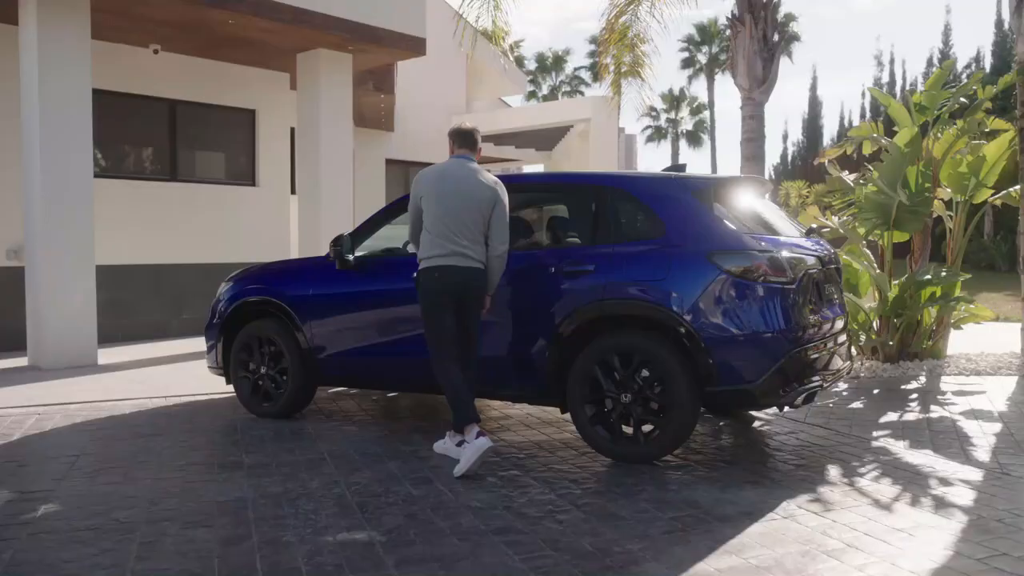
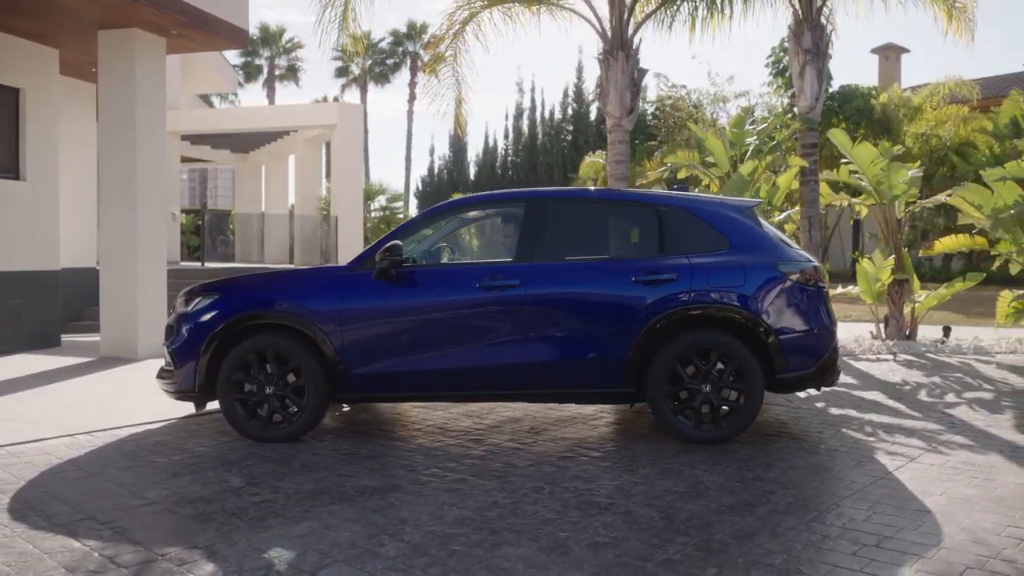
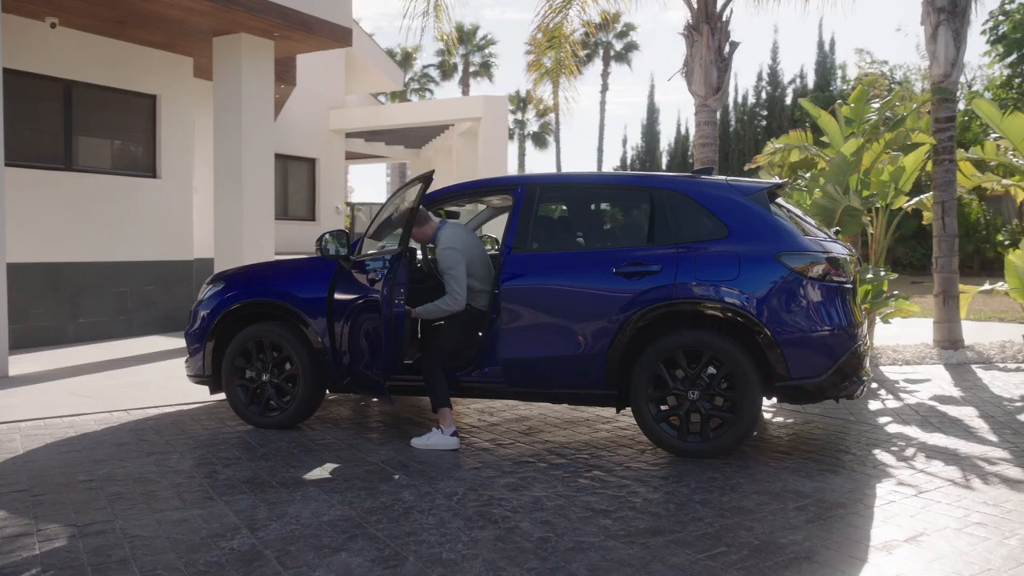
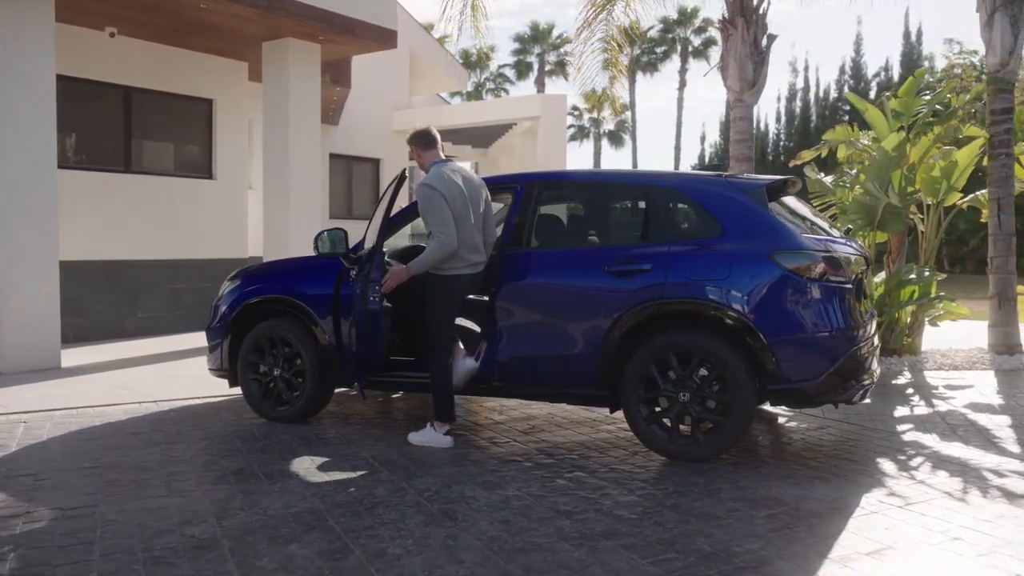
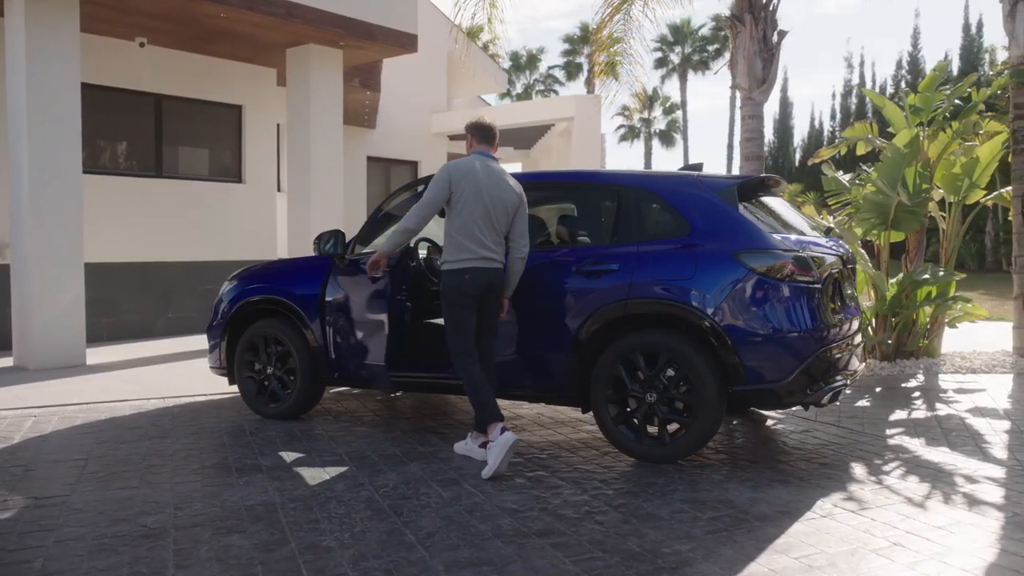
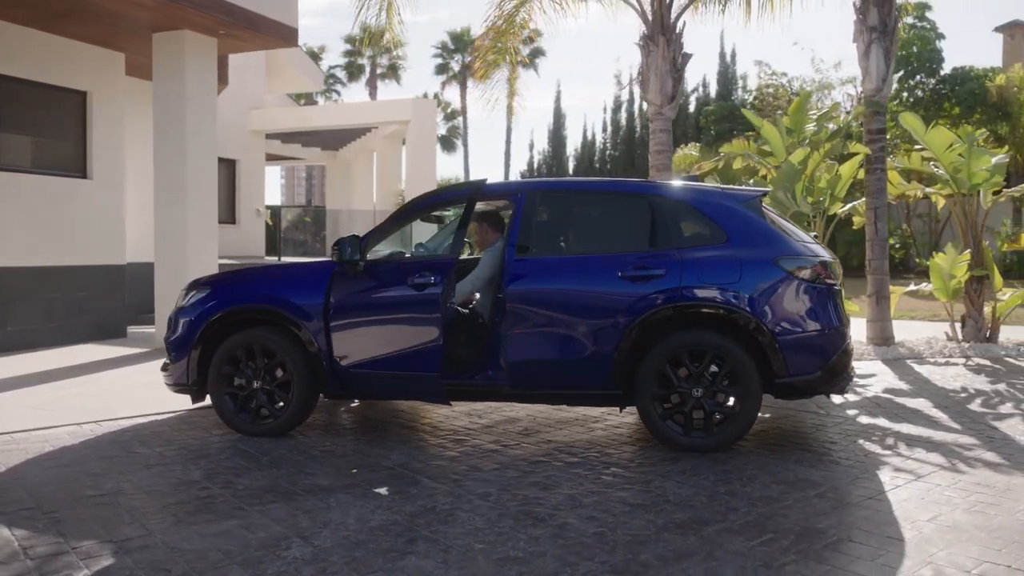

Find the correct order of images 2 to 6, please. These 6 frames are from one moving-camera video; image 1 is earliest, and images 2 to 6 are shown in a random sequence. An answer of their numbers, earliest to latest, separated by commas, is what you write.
5, 4, 3, 6, 2
